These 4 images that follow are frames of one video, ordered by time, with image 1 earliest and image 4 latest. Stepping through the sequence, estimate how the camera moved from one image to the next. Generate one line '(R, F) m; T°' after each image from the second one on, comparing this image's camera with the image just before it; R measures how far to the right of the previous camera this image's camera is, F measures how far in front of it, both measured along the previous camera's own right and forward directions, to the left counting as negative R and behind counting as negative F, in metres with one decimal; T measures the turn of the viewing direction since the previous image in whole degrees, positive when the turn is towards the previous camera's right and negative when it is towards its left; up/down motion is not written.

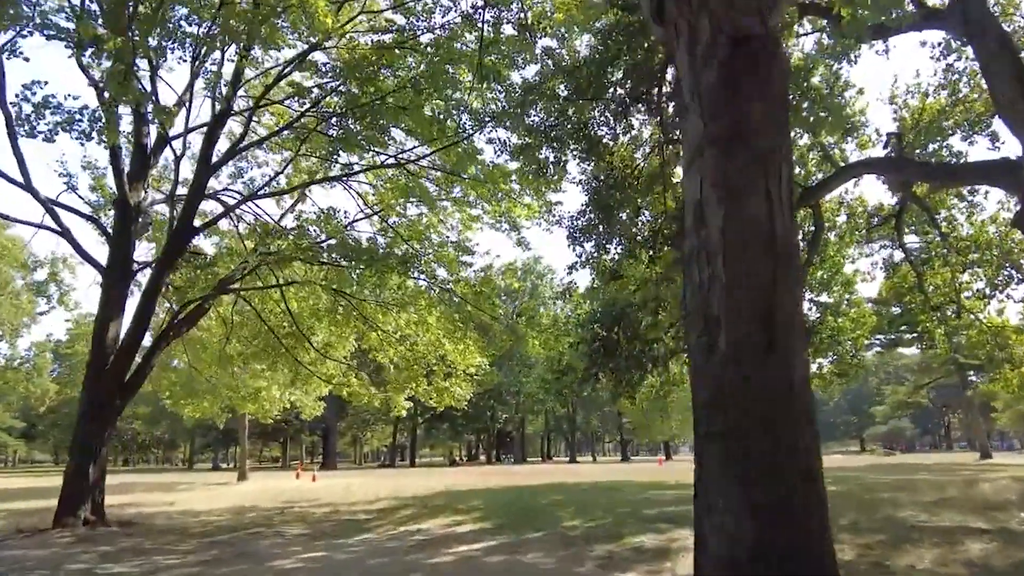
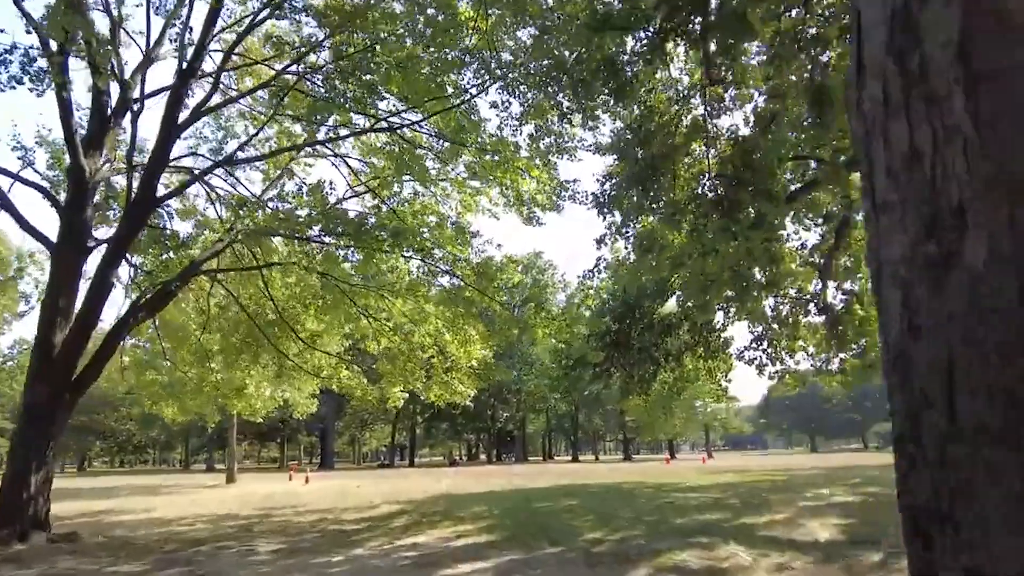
(-0.2, +1.6) m; 0°
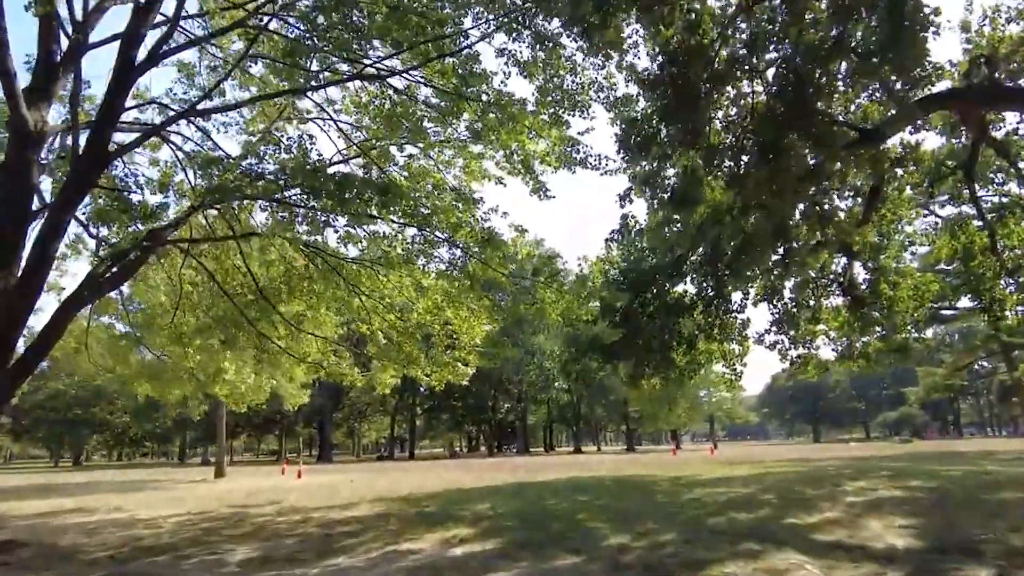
(-0.1, +1.5) m; 0°
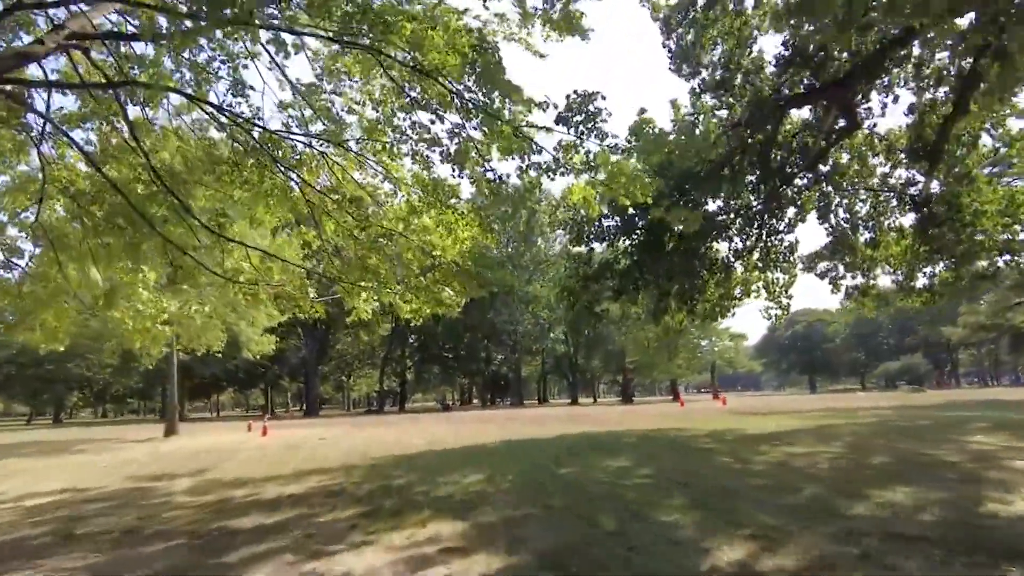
(-0.2, +3.9) m; +1°
